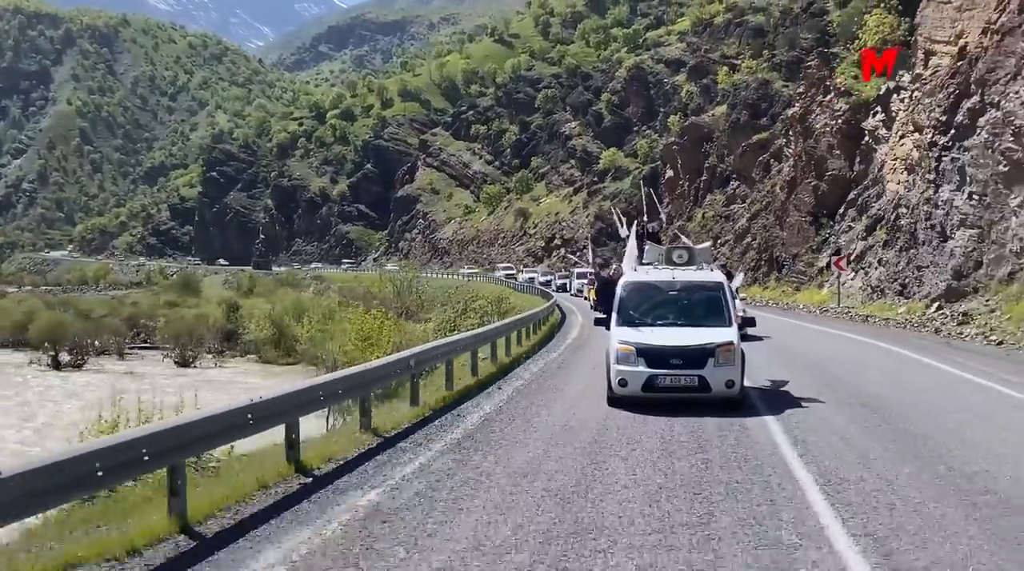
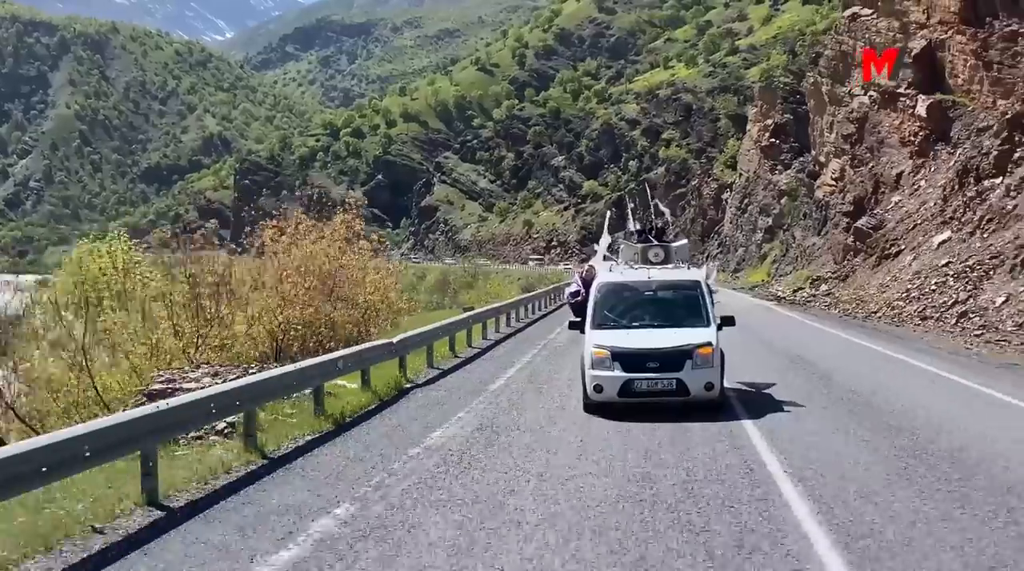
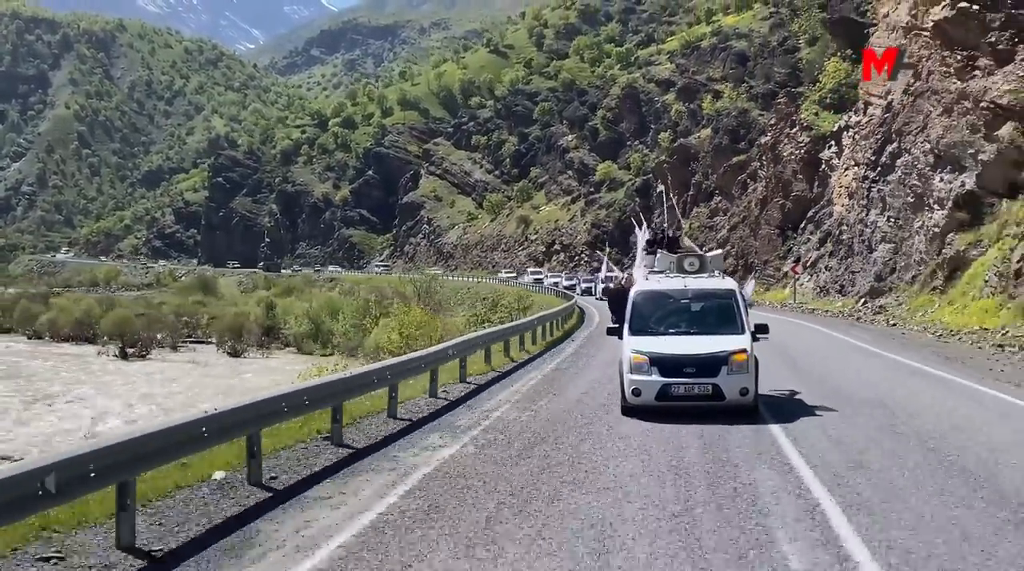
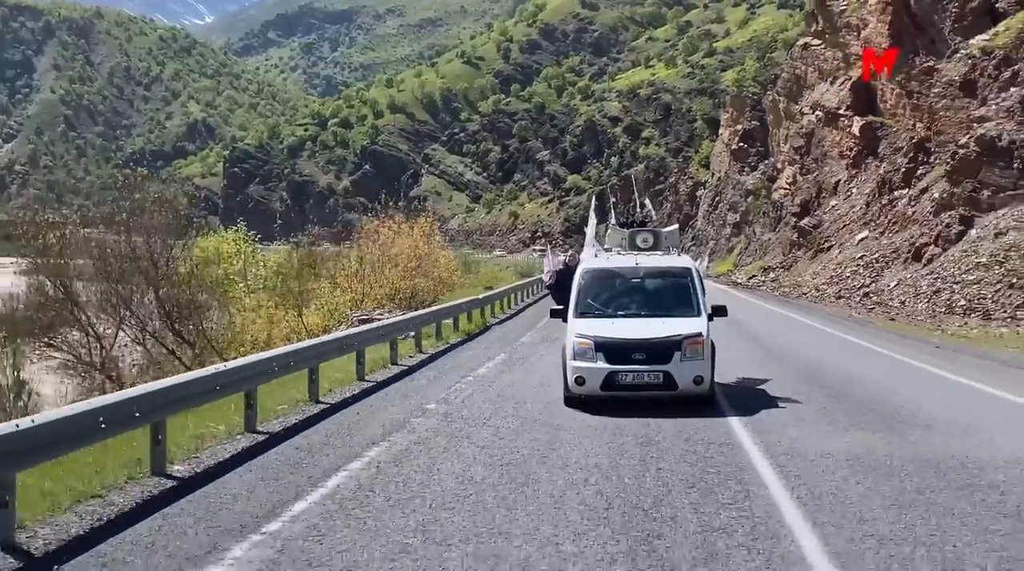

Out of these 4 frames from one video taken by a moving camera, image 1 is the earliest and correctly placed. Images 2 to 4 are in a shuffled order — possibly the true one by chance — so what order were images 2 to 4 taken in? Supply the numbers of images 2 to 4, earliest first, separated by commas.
3, 2, 4
